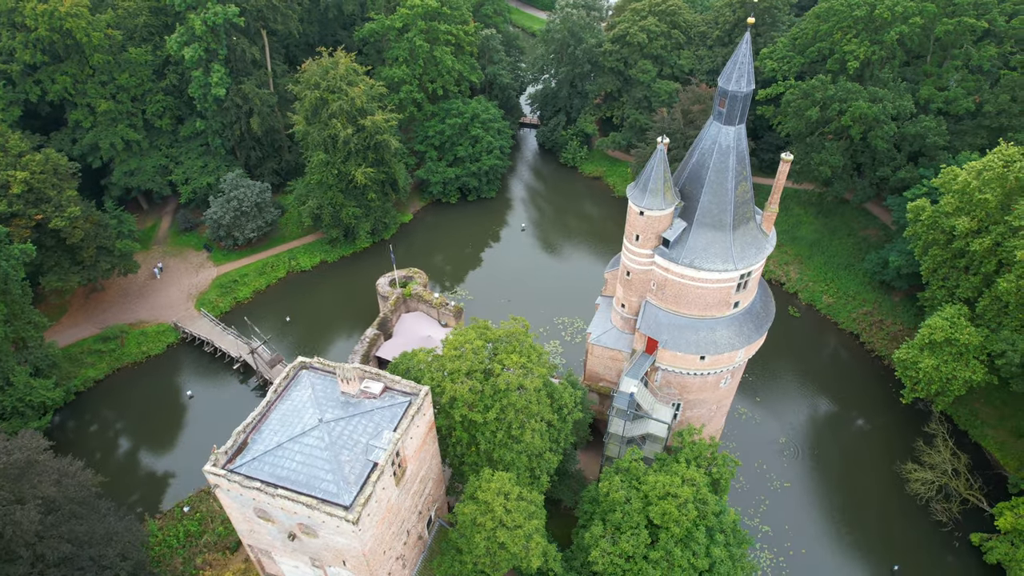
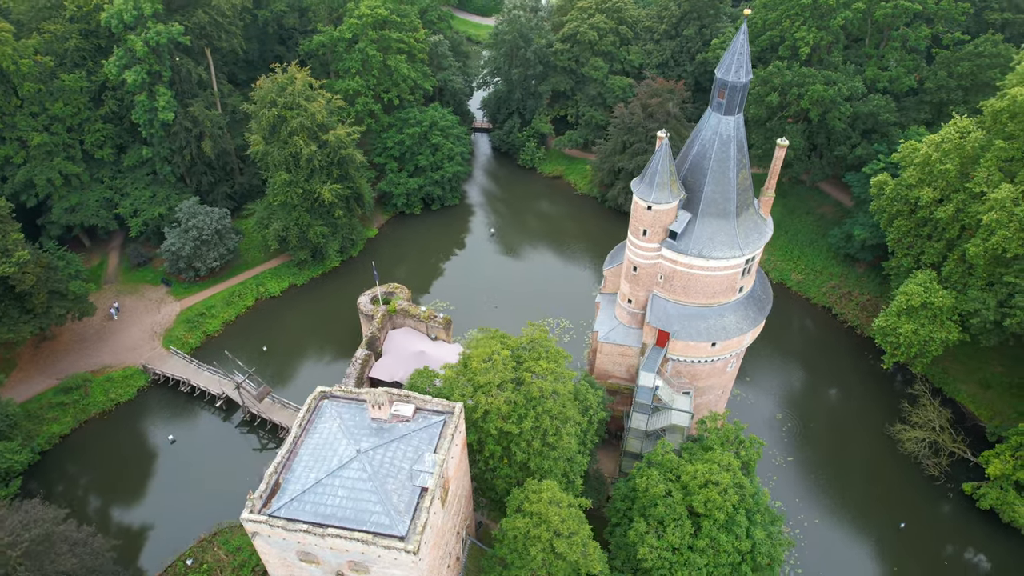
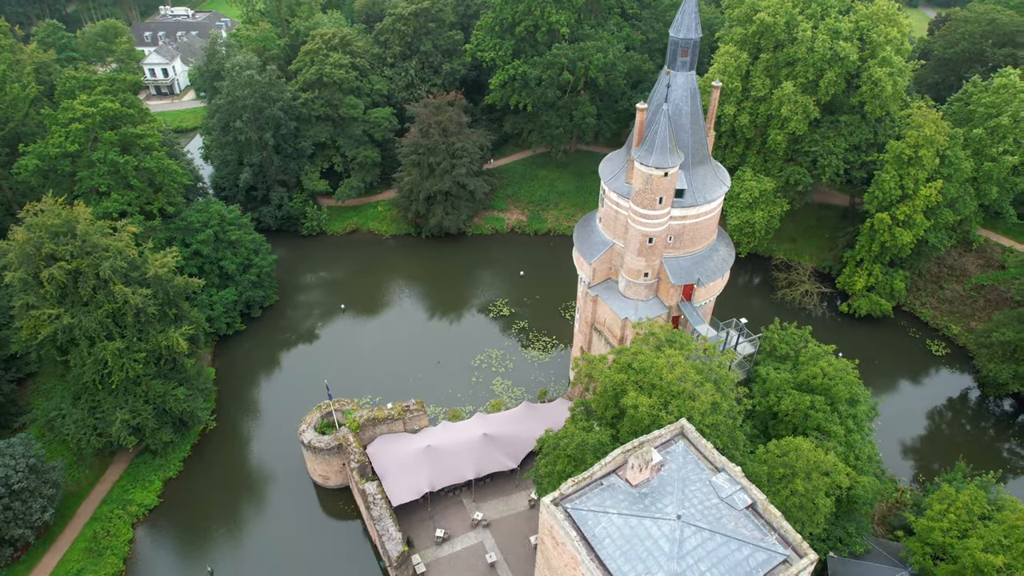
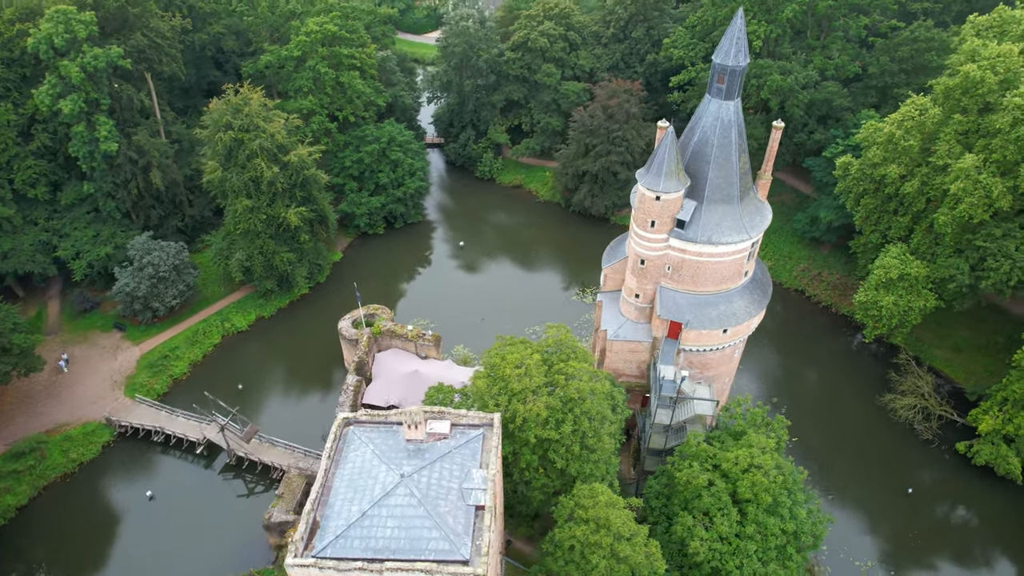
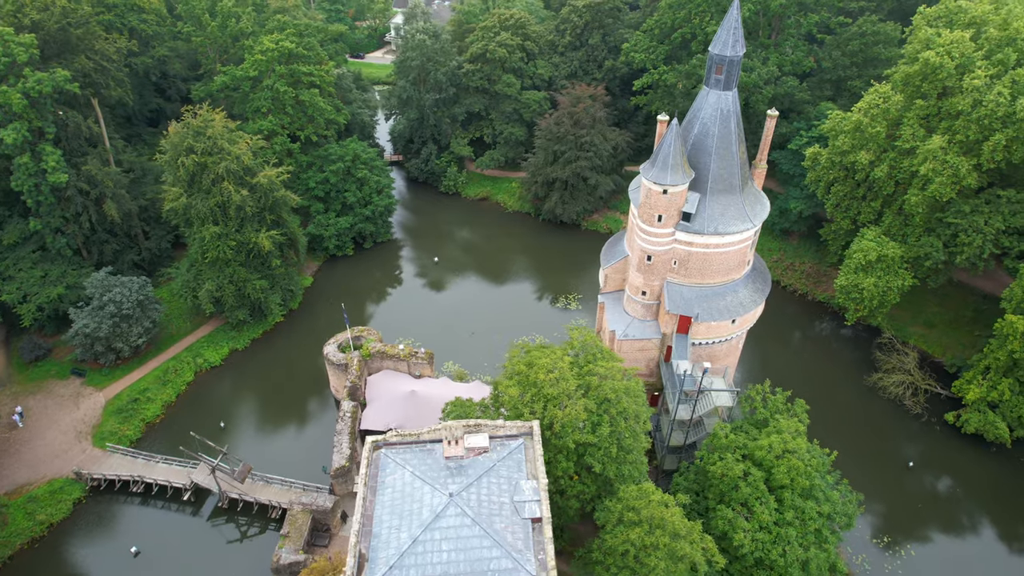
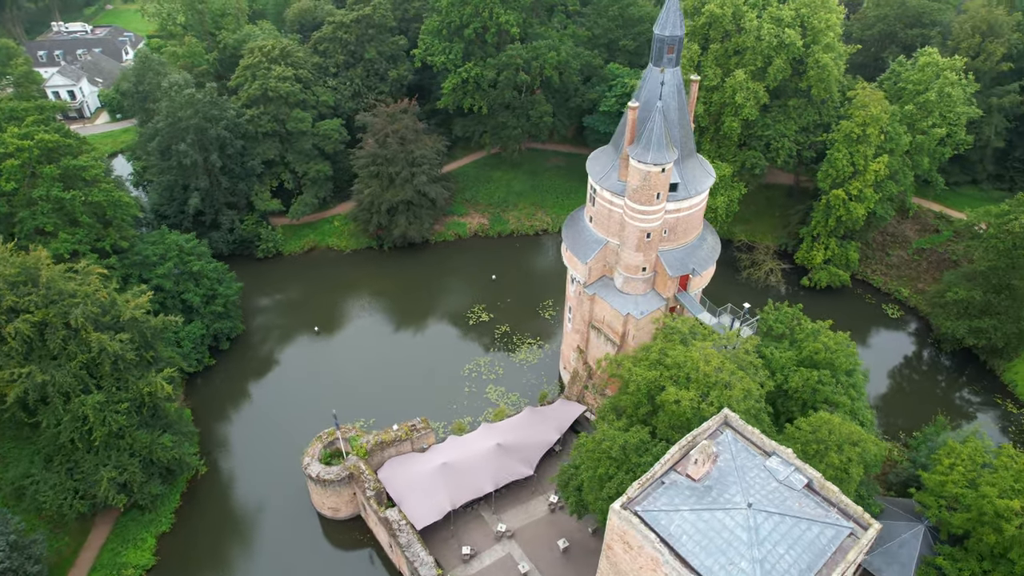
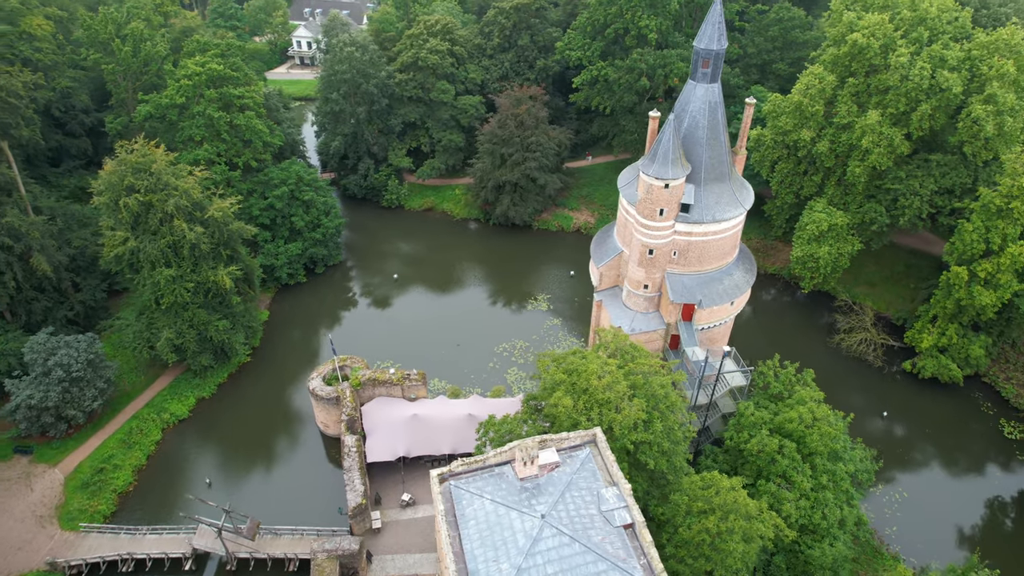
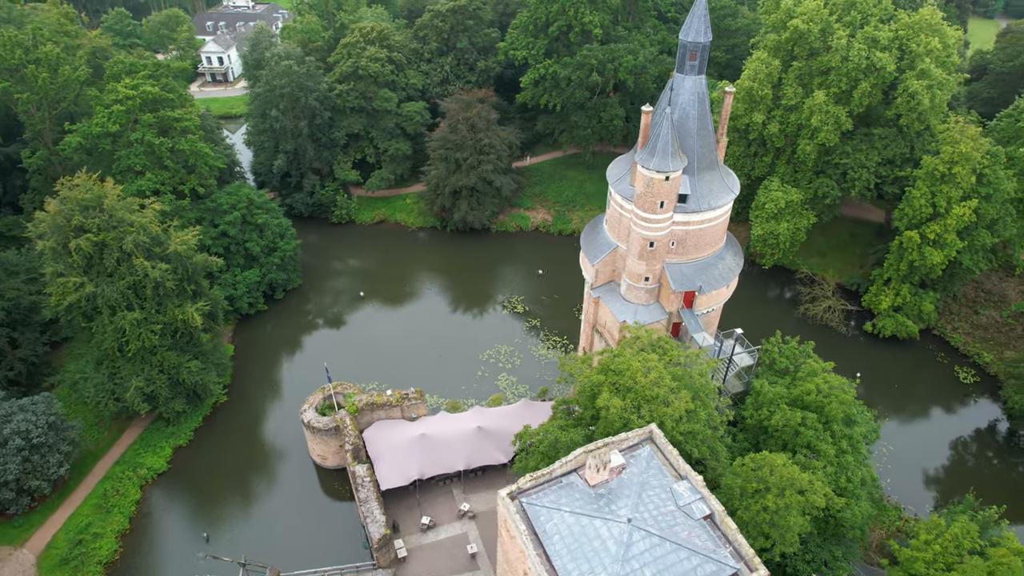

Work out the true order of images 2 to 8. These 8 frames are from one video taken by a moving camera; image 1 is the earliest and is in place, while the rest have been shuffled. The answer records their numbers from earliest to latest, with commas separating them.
2, 4, 5, 7, 8, 3, 6
